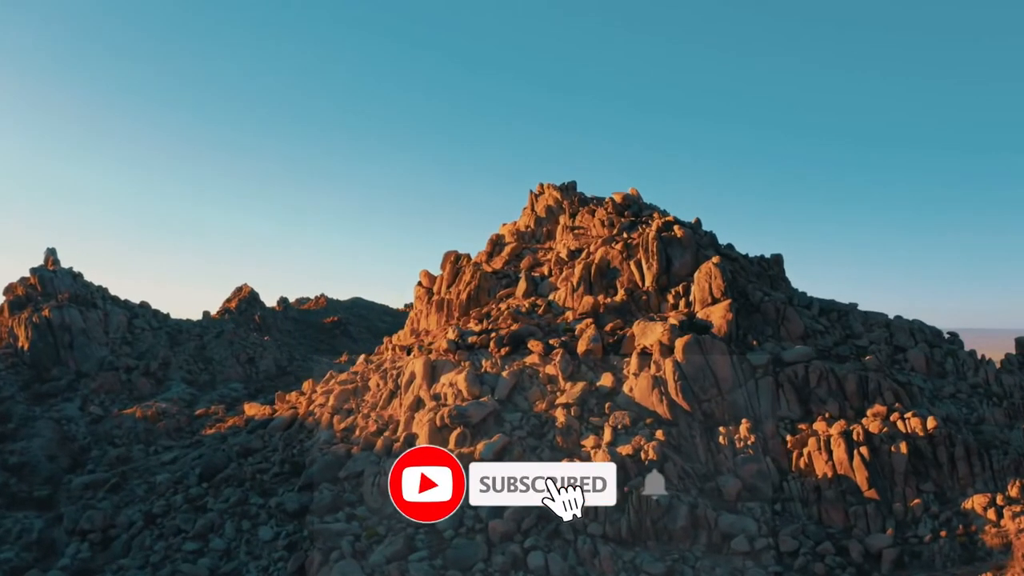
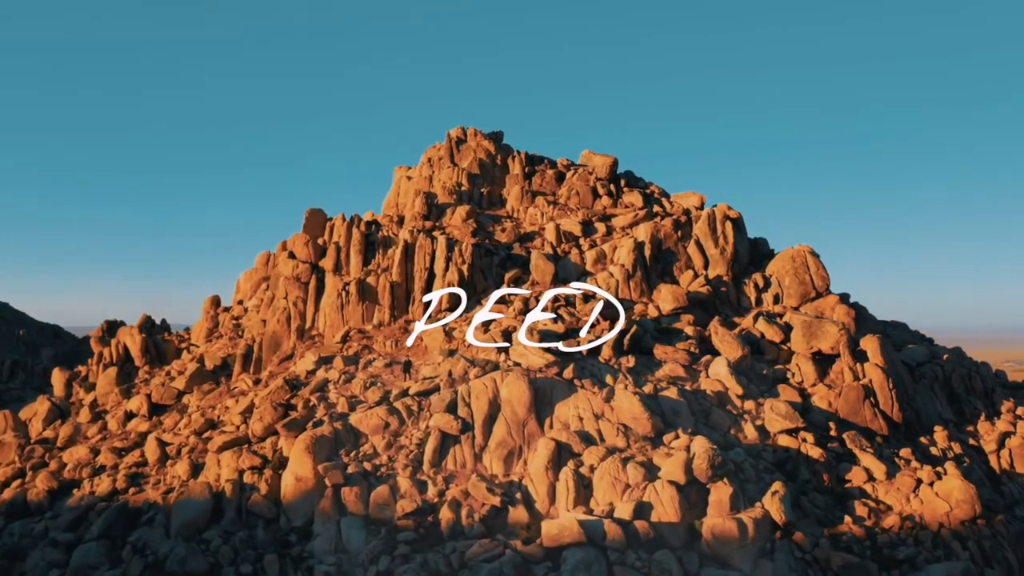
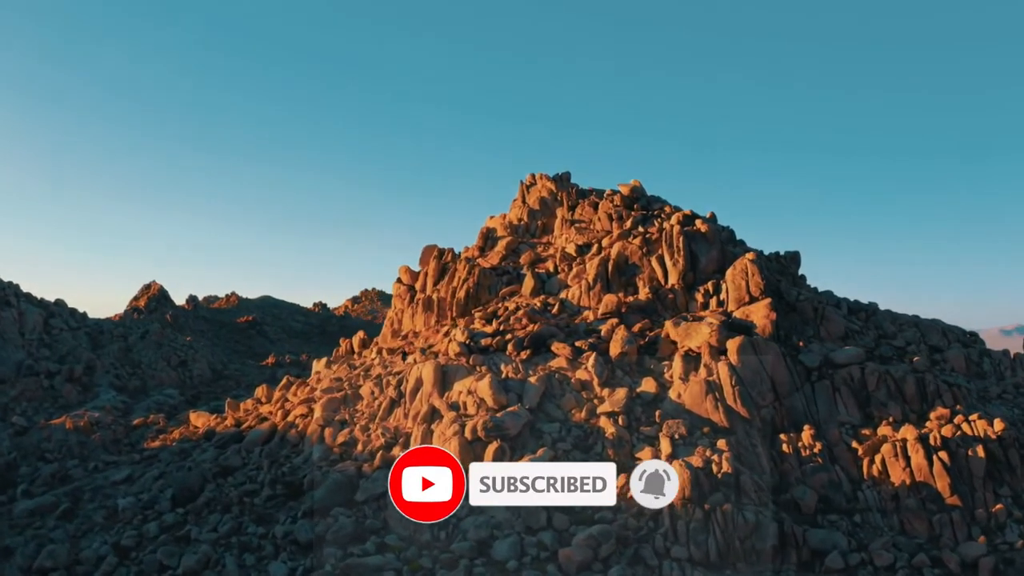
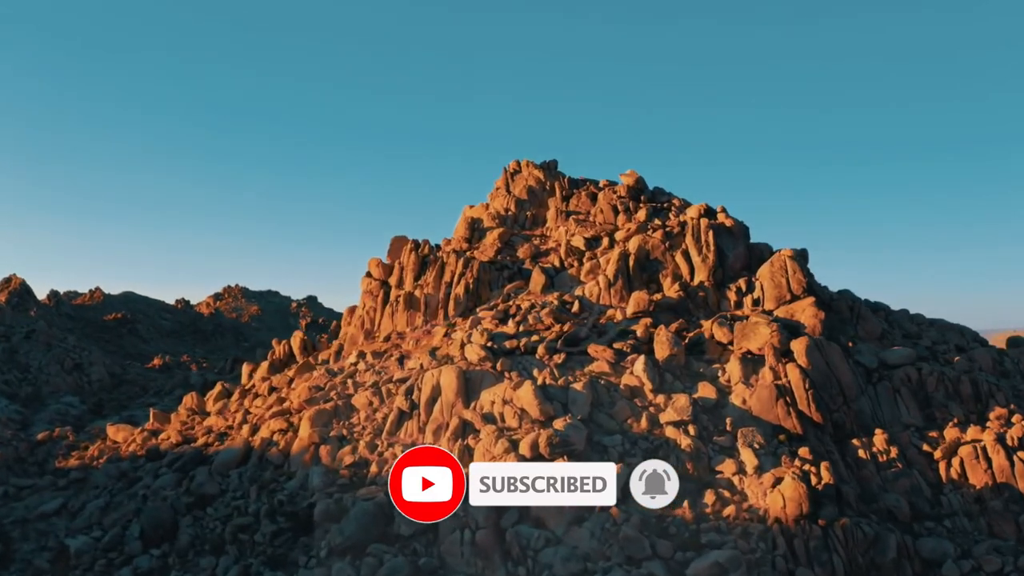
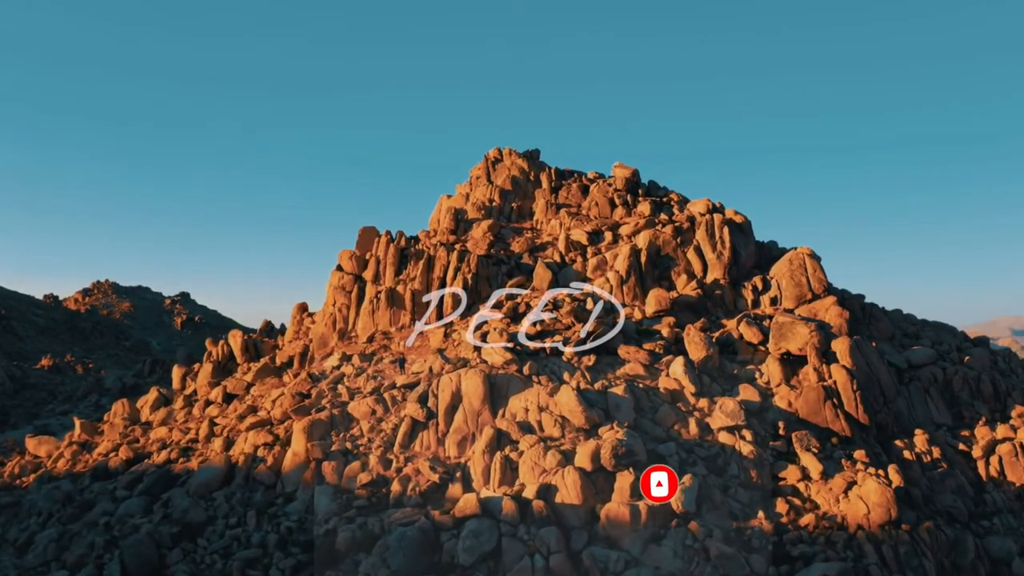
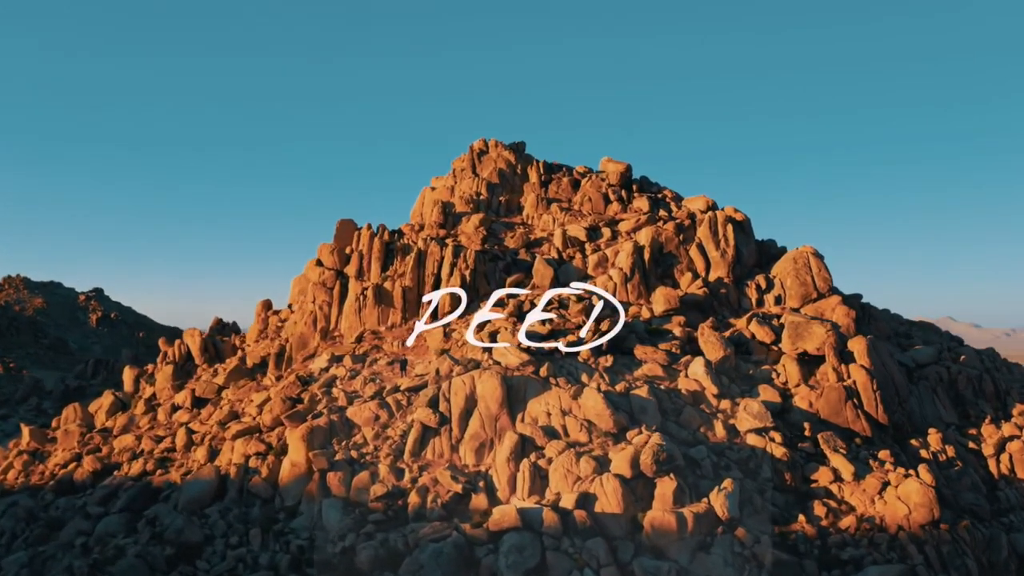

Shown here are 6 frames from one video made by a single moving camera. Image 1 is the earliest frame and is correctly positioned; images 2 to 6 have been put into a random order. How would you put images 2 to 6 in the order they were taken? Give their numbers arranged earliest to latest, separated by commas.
3, 4, 5, 6, 2
